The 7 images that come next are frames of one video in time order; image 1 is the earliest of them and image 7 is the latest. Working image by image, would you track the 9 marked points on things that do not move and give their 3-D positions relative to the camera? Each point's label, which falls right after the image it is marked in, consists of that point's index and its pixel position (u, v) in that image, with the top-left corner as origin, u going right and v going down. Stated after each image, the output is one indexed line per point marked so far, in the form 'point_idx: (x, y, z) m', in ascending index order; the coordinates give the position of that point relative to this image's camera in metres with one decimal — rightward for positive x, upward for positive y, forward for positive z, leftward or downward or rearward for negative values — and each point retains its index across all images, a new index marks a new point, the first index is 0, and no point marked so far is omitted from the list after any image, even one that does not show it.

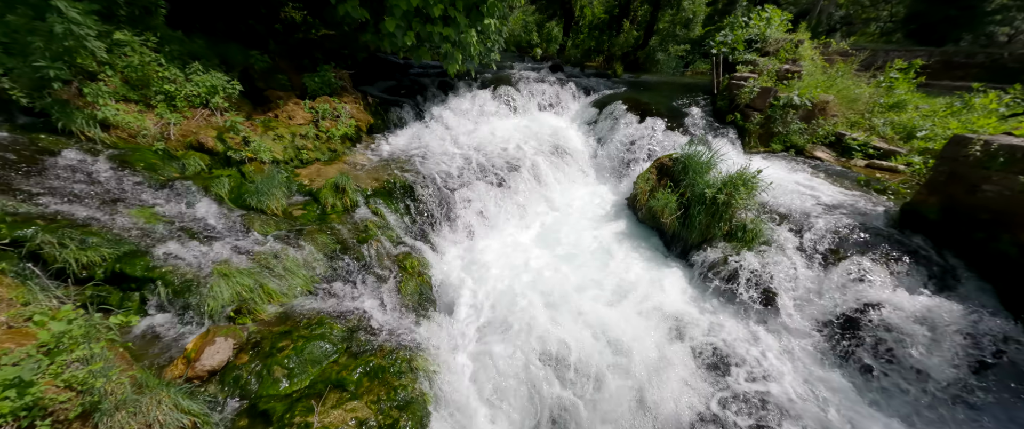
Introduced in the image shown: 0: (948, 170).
0: (+5.1, +0.5, +3.9) m
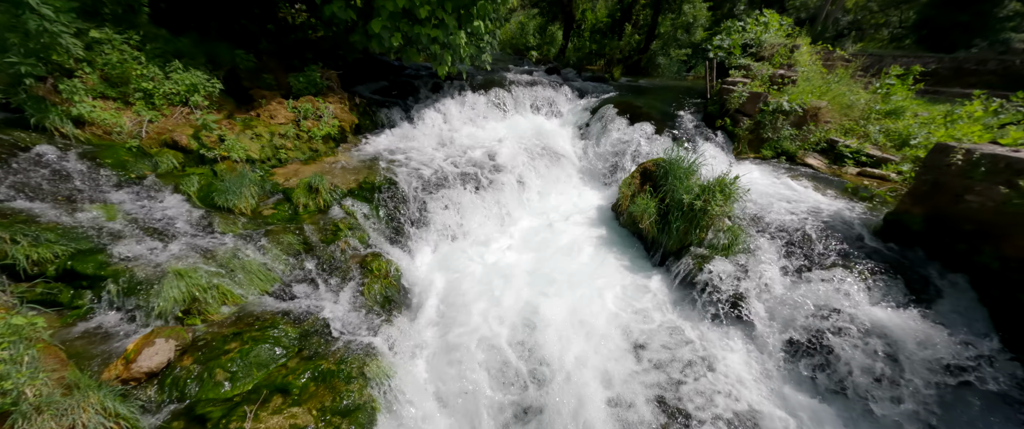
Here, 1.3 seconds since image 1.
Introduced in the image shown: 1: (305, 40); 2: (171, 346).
0: (+4.7, +0.4, +3.8) m
1: (-4.7, +4.0, +7.8) m
2: (-2.8, -1.1, +2.7) m
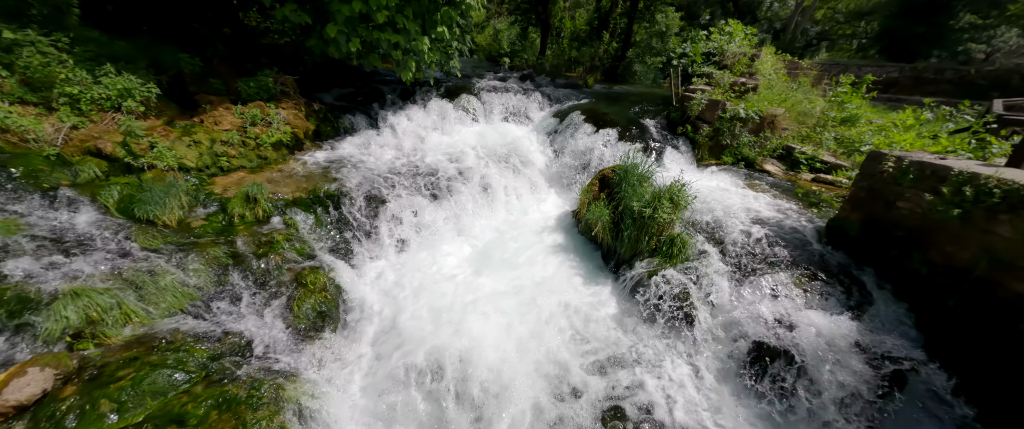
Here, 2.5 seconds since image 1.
0: (+4.1, +0.3, +3.8) m
1: (-5.6, +3.8, +7.5) m
2: (-3.4, -1.2, +2.4) m
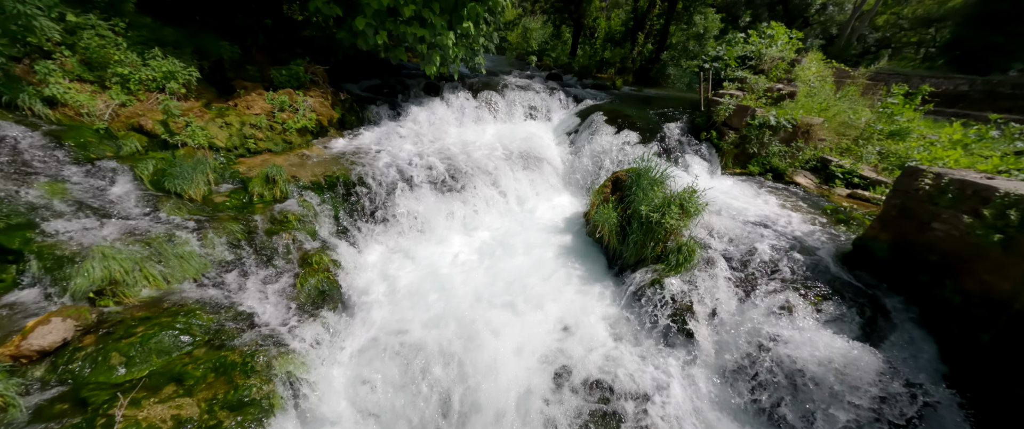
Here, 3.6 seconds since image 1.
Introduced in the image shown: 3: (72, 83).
0: (+4.1, +0.1, +3.5) m
1: (-5.0, +4.2, +7.9) m
2: (-3.6, -0.9, +2.7) m
3: (-6.2, +1.8, +4.7) m
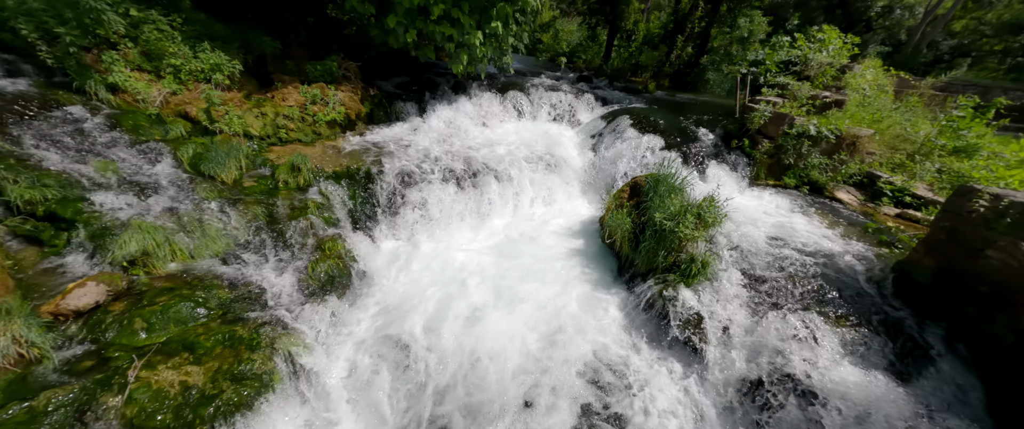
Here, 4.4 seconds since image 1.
0: (+4.1, -0.1, +3.1) m
1: (-4.4, +4.5, +8.3) m
2: (-3.6, -0.7, +3.0) m
3: (-5.9, +2.2, +5.2) m
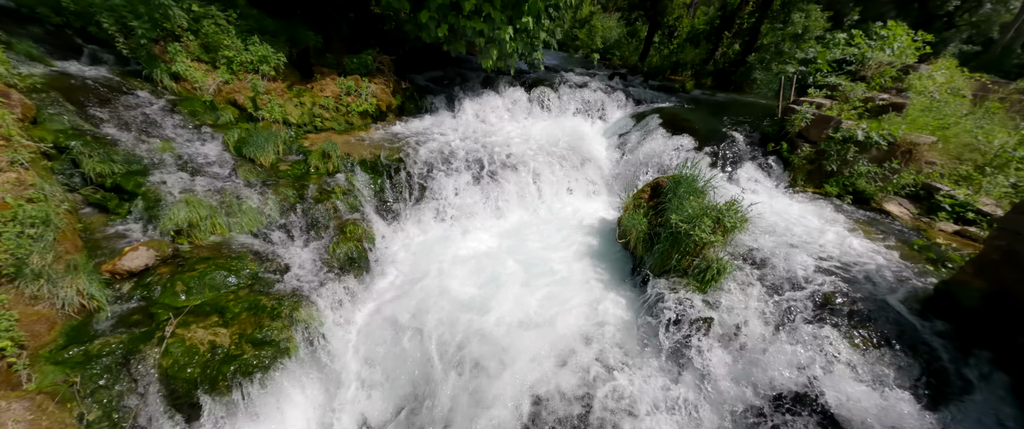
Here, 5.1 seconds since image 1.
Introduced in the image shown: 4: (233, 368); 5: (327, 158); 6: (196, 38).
0: (+4.1, -0.3, +2.8) m
1: (-3.6, +4.8, +8.7) m
2: (-3.6, -0.4, +3.3) m
3: (-5.5, +2.6, +5.7) m
4: (-2.4, -1.3, +2.9) m
5: (-3.0, +0.9, +5.4) m
6: (-5.5, +3.1, +5.8) m
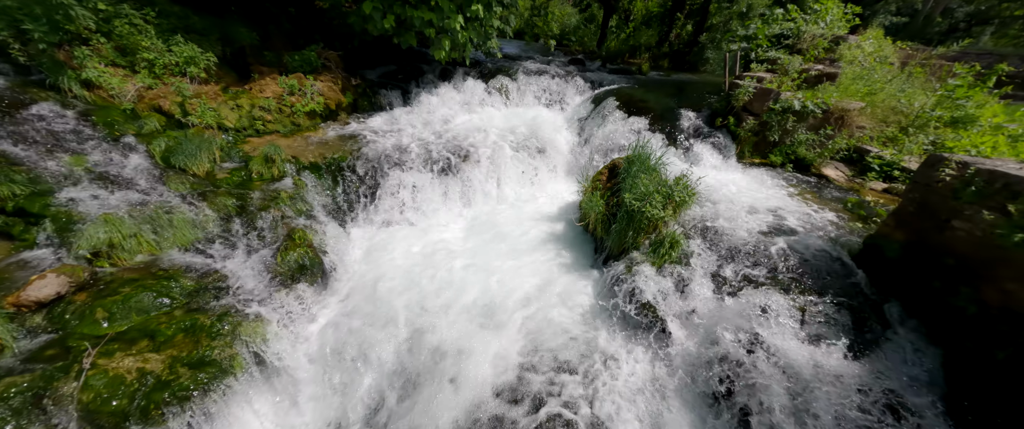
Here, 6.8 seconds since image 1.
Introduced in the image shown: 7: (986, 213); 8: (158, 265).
0: (+3.7, +0.1, +3.0) m
1: (-4.8, +4.7, +8.2) m
2: (-4.0, -0.6, +3.0) m
3: (-6.3, +2.3, +5.2) m
4: (-2.8, -1.5, +2.7) m
5: (-3.7, +0.8, +5.1) m
6: (-6.4, +2.7, +5.3) m
7: (+3.5, 0.0, +2.5) m
8: (-3.8, -0.5, +3.6) m
